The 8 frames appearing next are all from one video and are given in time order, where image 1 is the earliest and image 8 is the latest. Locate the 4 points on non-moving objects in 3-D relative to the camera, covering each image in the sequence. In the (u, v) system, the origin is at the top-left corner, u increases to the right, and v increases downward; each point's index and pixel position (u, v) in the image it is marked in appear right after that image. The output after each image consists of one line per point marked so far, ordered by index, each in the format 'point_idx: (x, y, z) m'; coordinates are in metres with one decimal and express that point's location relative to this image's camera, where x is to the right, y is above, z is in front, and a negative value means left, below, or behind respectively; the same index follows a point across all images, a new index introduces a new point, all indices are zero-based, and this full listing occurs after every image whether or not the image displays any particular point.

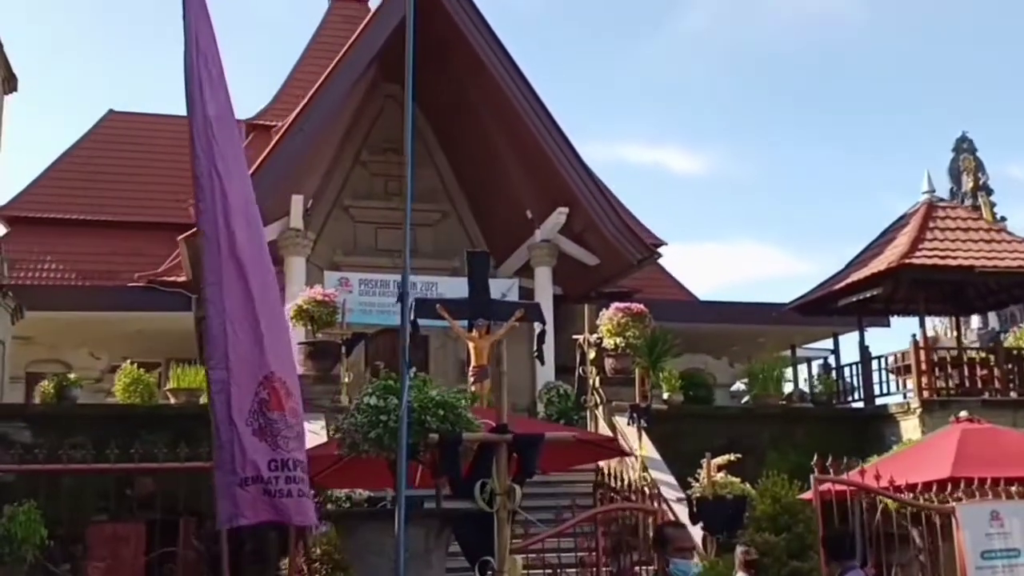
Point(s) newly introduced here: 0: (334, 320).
0: (-2.0, -0.4, +12.5) m
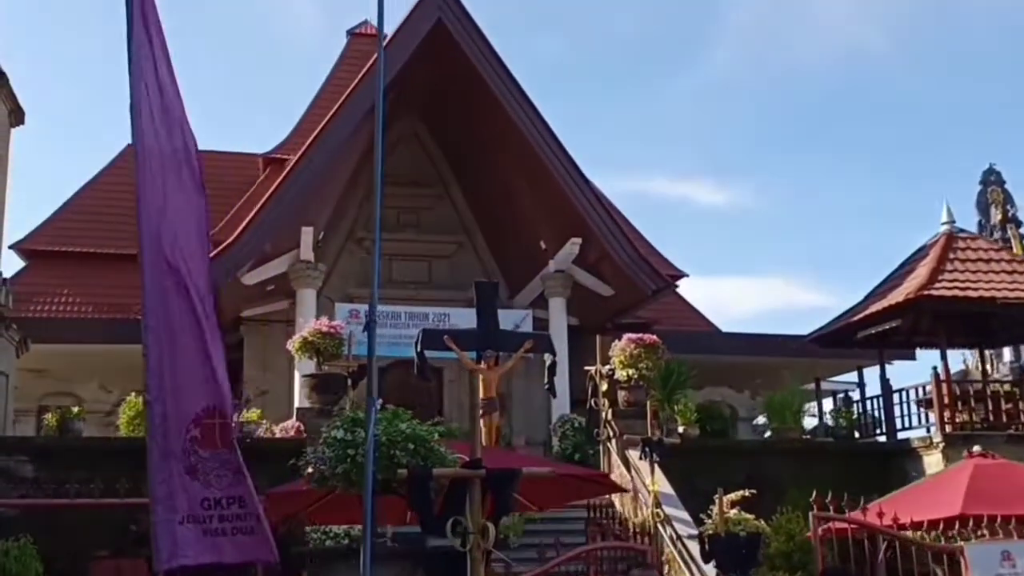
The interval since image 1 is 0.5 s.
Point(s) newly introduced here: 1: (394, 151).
0: (-1.9, -0.7, +12.3) m
1: (-1.7, +2.0, +16.7) m
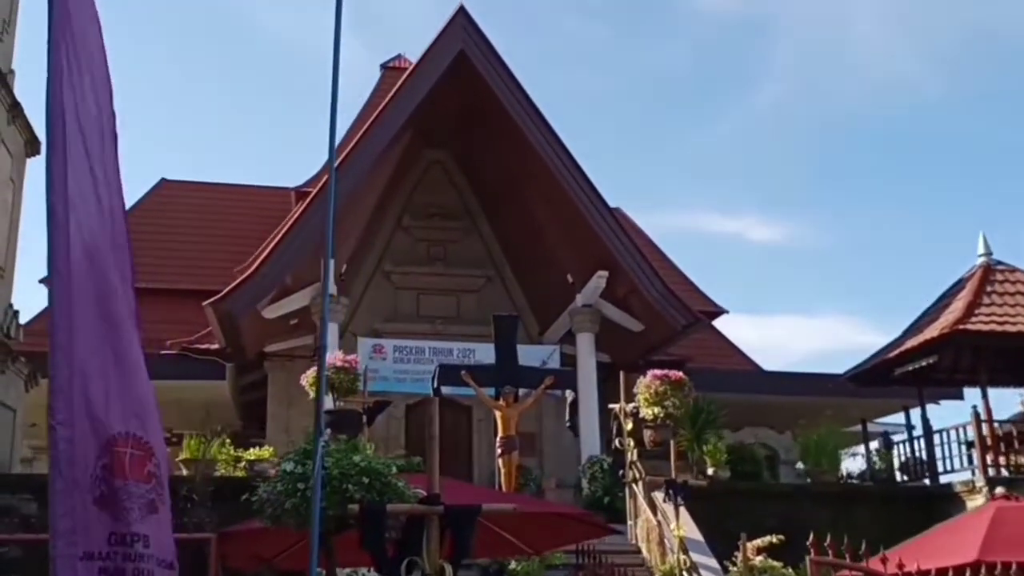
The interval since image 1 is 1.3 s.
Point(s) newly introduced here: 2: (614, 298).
0: (-1.7, -1.1, +12.0) m
1: (-1.3, +1.5, +16.5) m
2: (+1.3, -0.1, +14.7) m
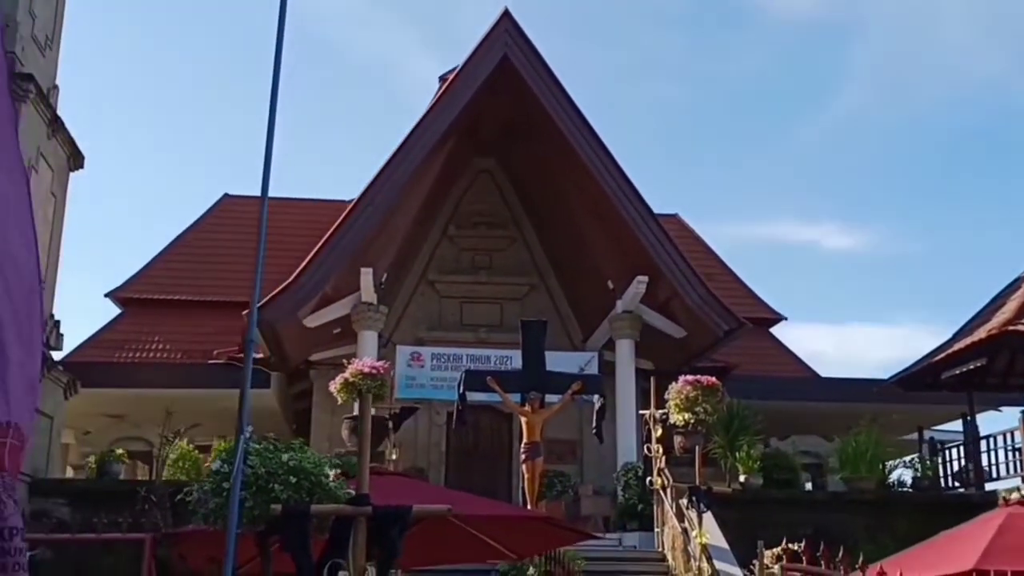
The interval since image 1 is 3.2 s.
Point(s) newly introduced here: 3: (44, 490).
0: (-1.4, -1.1, +12.1) m
1: (-0.6, +1.4, +16.6) m
2: (+1.8, -0.2, +14.5) m
3: (-4.4, -1.9, +10.7) m
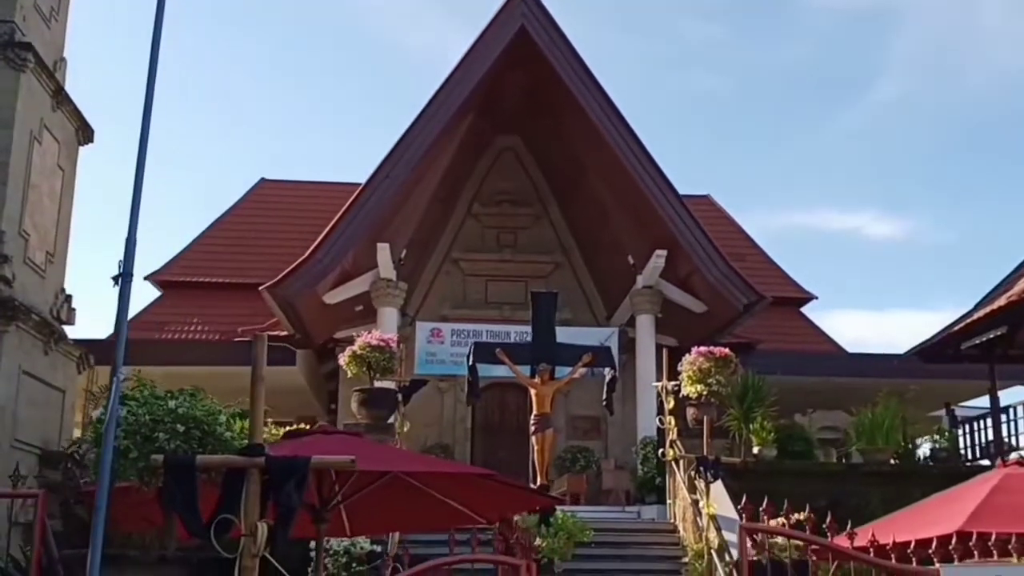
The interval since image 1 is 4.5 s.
0: (-1.3, -0.8, +12.2) m
1: (-0.3, +1.7, +16.6) m
2: (+2.1, +0.1, +14.4) m
3: (-4.4, -1.6, +10.9) m
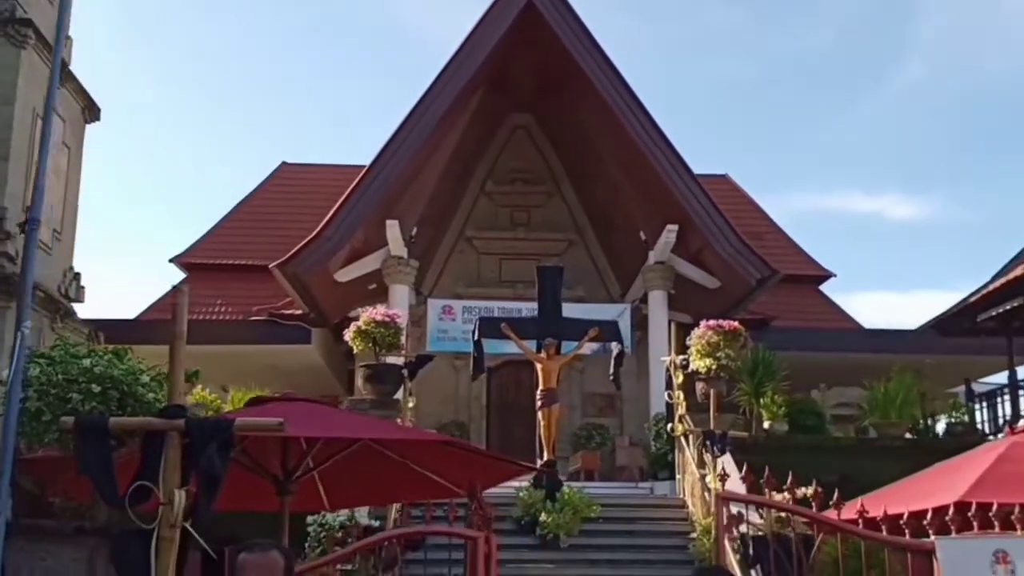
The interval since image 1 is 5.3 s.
0: (-1.2, -0.6, +12.1) m
1: (-0.1, +2.0, +16.5) m
2: (+2.2, +0.4, +14.3) m
3: (-4.3, -1.4, +11.0) m
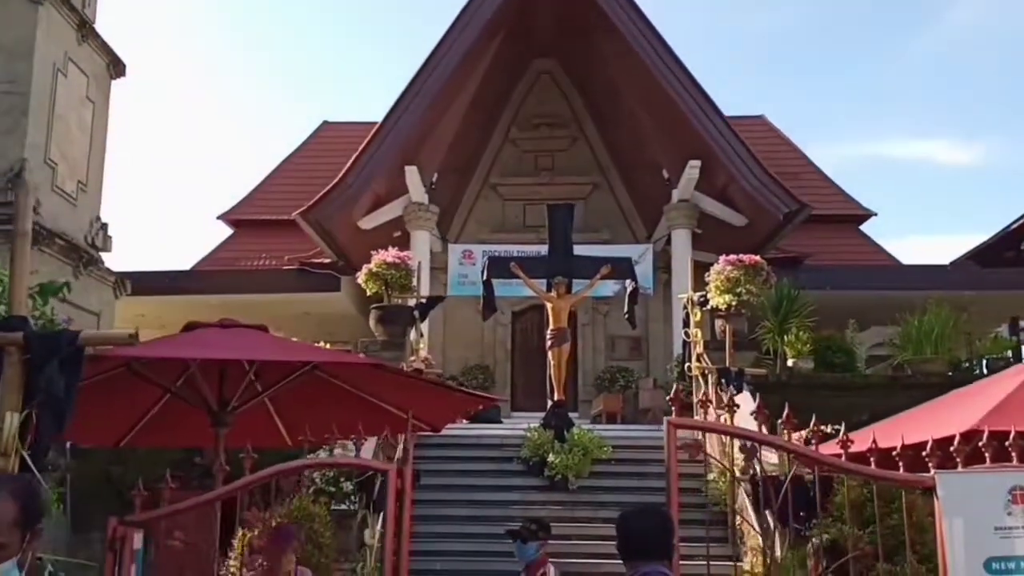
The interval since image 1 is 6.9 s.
0: (-1.1, 0.0, +11.8) m
1: (+0.3, +2.8, +16.0) m
2: (+2.5, +1.2, +13.7) m
3: (-4.2, -0.9, +10.9) m
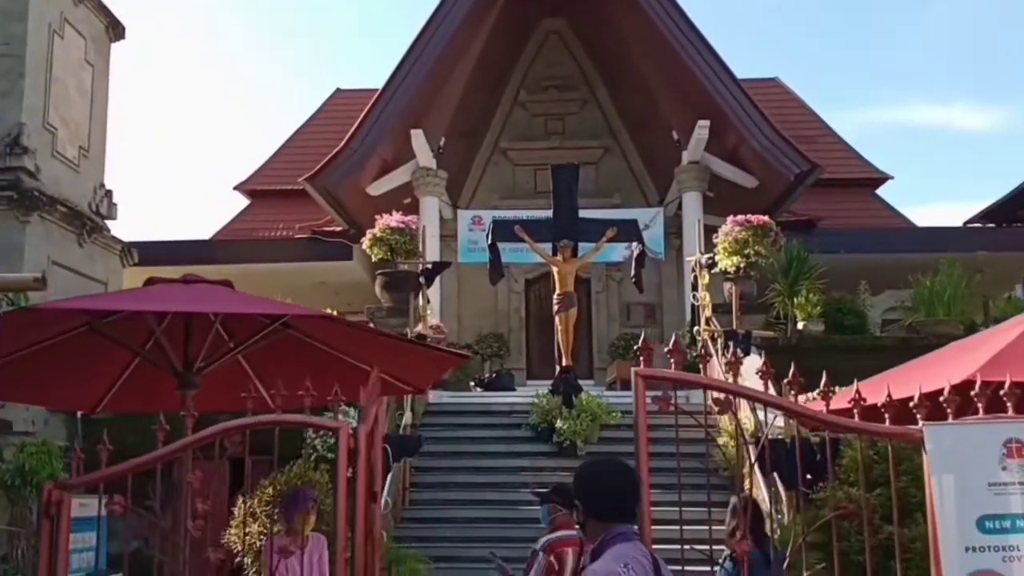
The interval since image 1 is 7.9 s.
0: (-1.0, +0.4, +11.7) m
1: (+0.4, +3.3, +15.8) m
2: (+2.6, +1.6, +13.6) m
3: (-4.2, -0.6, +11.0) m
